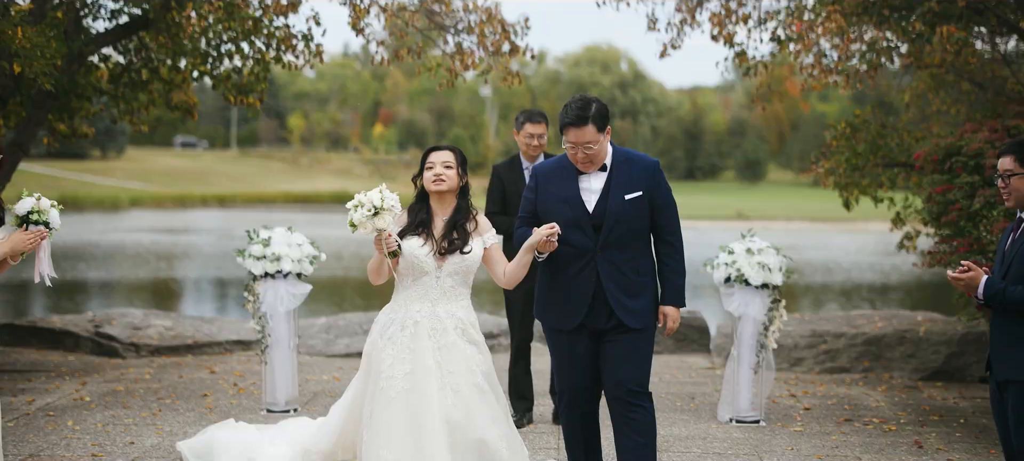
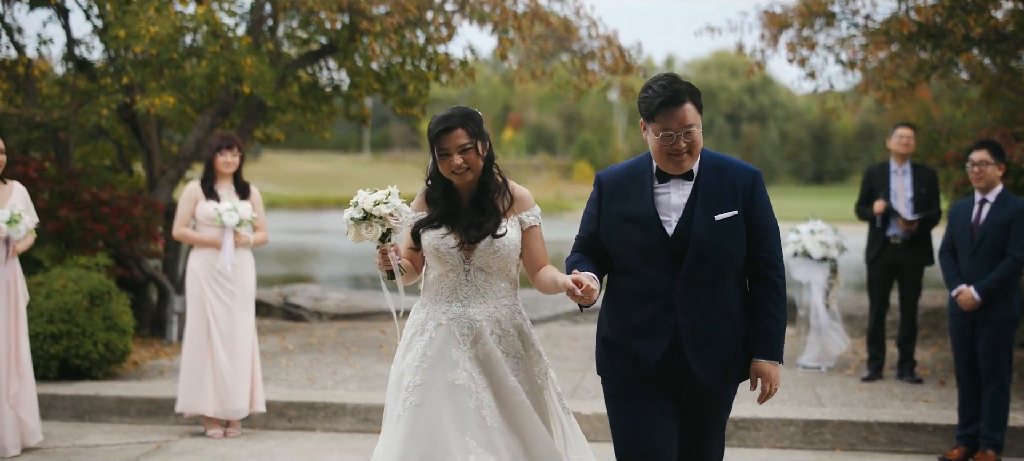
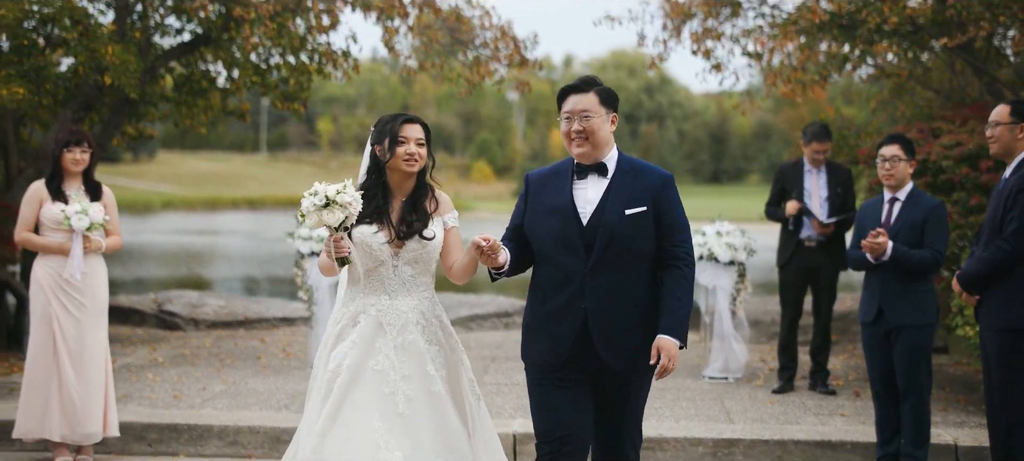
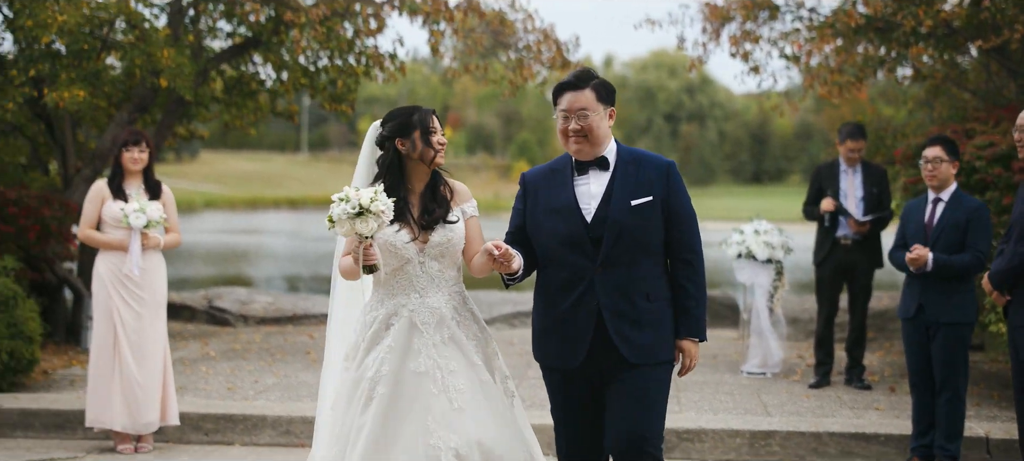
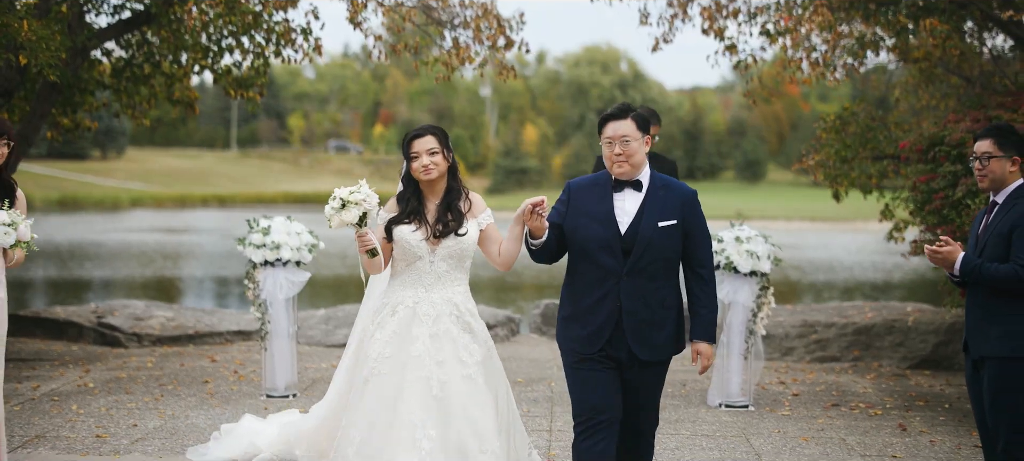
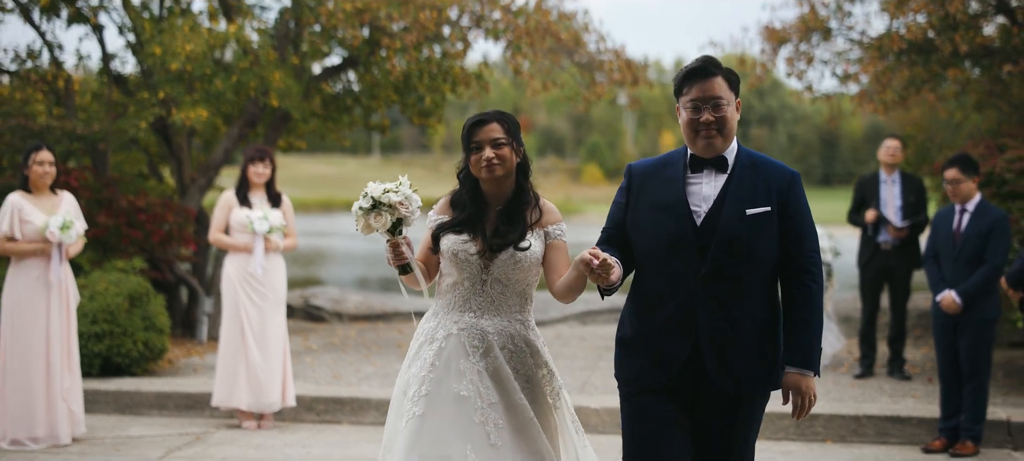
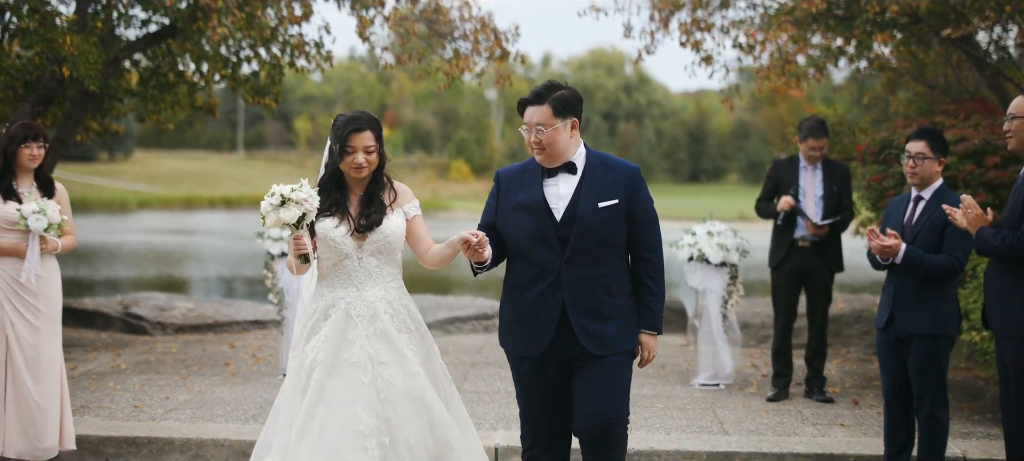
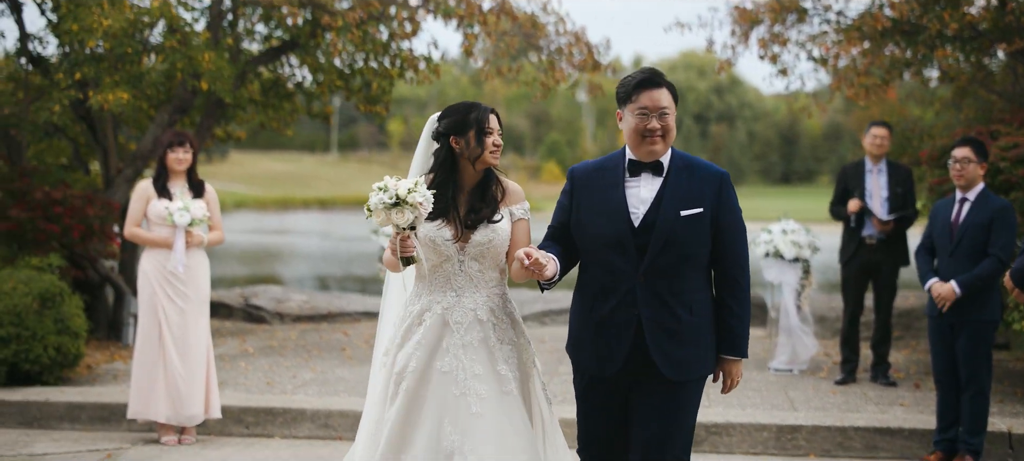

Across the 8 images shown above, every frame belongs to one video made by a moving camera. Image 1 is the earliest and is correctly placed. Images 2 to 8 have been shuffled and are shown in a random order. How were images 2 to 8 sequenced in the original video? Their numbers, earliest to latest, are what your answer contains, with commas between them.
5, 7, 3, 4, 8, 2, 6
